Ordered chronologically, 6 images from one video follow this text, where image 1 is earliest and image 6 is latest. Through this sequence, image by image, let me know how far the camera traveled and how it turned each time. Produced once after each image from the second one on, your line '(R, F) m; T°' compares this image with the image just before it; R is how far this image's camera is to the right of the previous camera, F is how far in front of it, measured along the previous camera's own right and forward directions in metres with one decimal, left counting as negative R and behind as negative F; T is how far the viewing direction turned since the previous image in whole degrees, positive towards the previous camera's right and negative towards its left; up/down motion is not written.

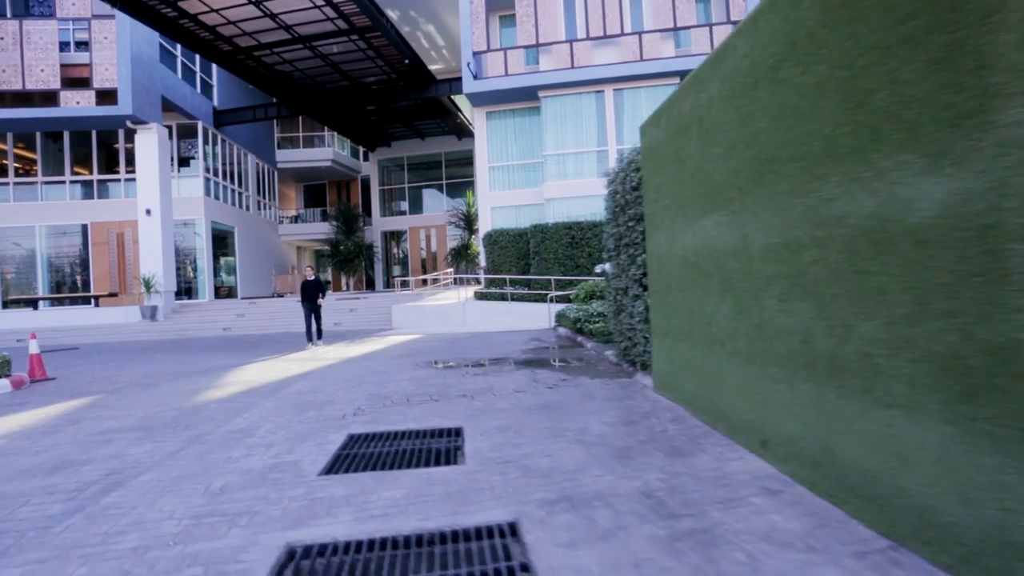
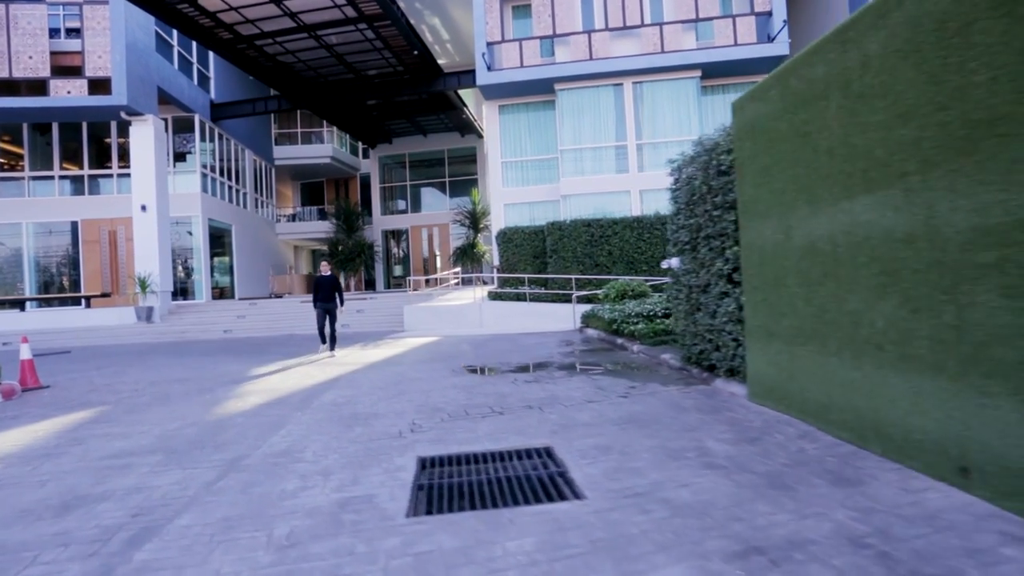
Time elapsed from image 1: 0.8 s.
(-0.8, +0.7) m; +1°
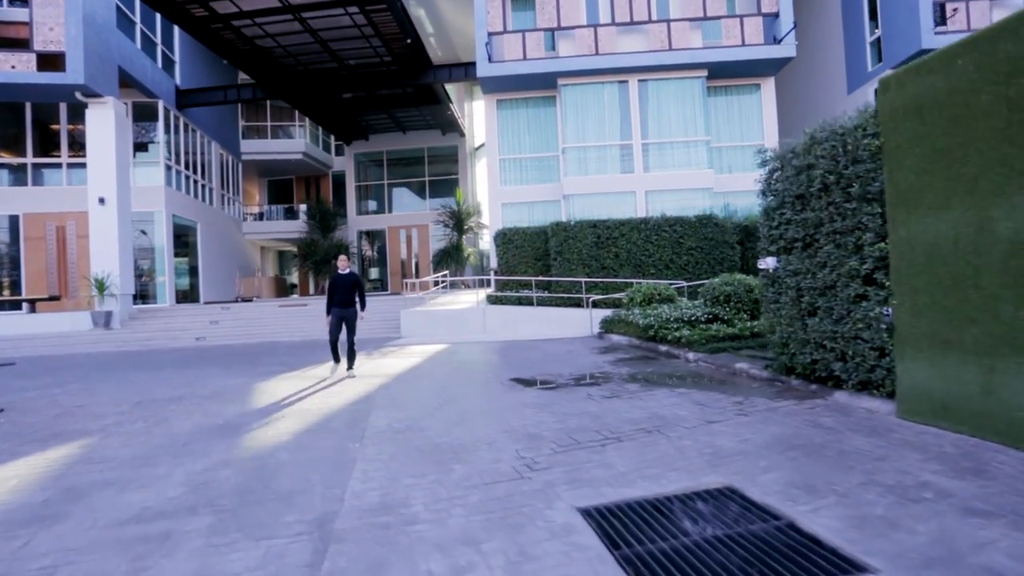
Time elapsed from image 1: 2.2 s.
(-1.2, +0.9) m; +5°
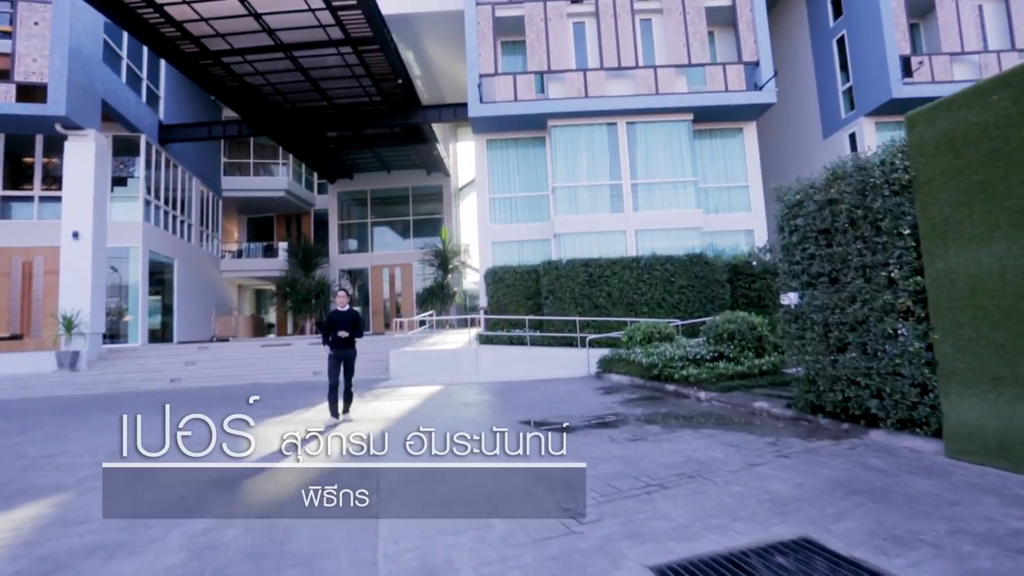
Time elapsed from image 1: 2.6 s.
(-0.4, +0.2) m; +3°
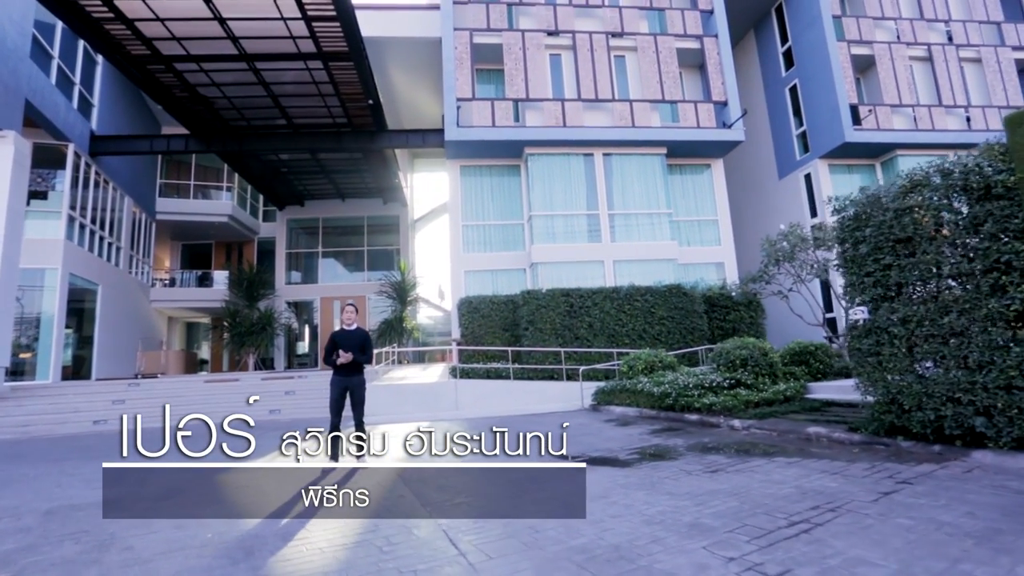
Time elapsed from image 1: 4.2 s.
(-1.1, +0.8) m; +7°
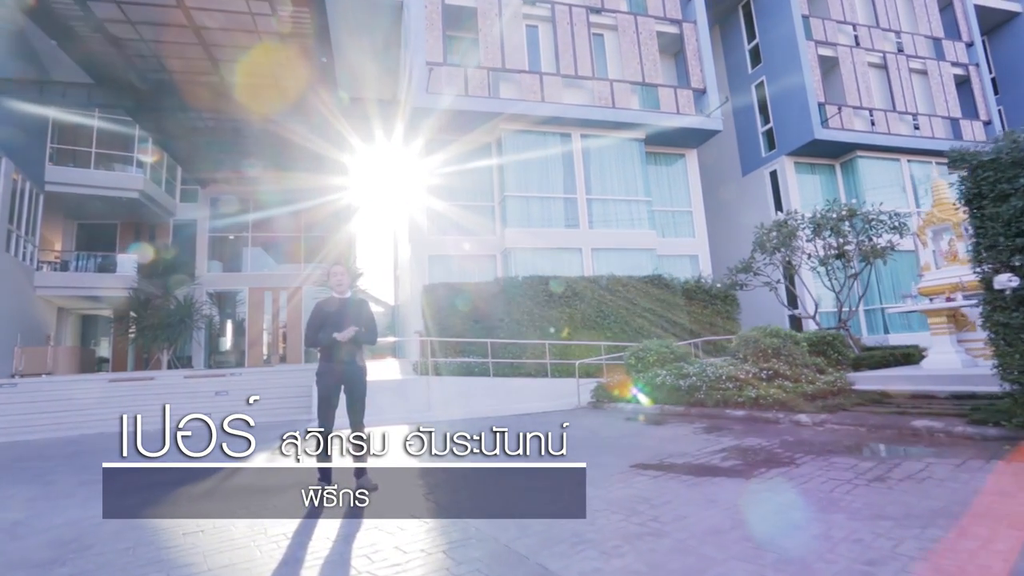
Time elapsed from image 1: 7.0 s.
(-1.0, +1.6) m; +8°
